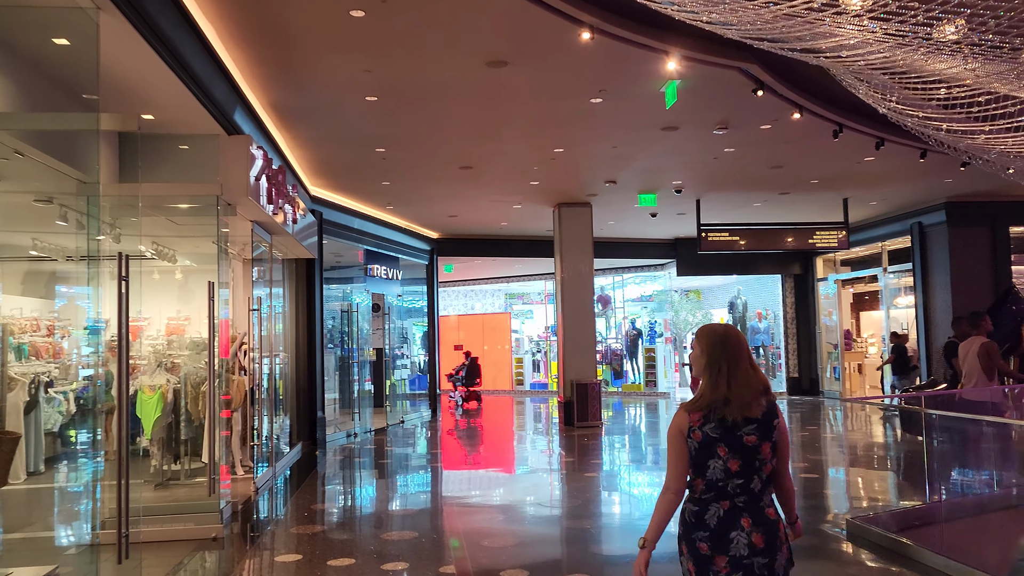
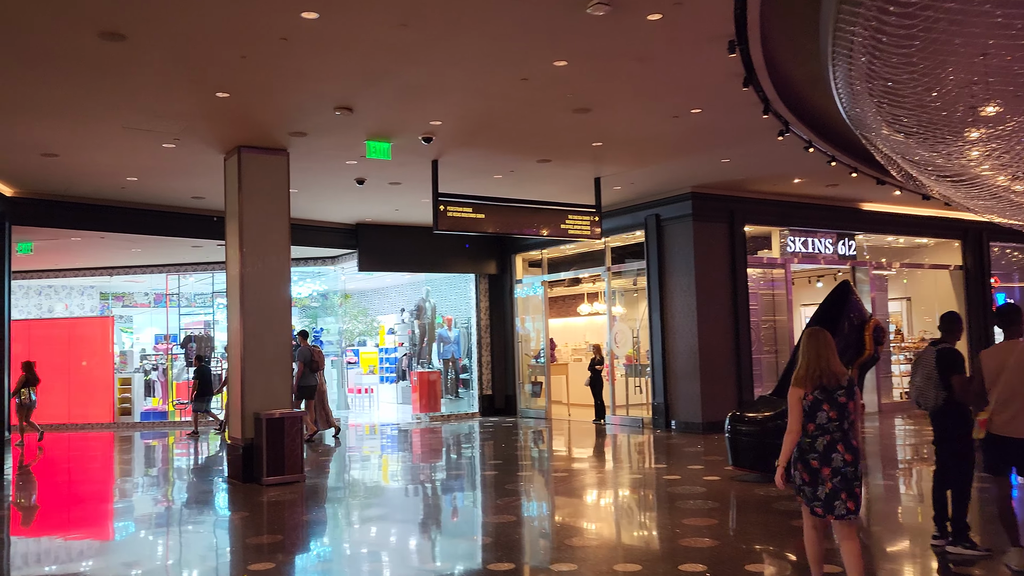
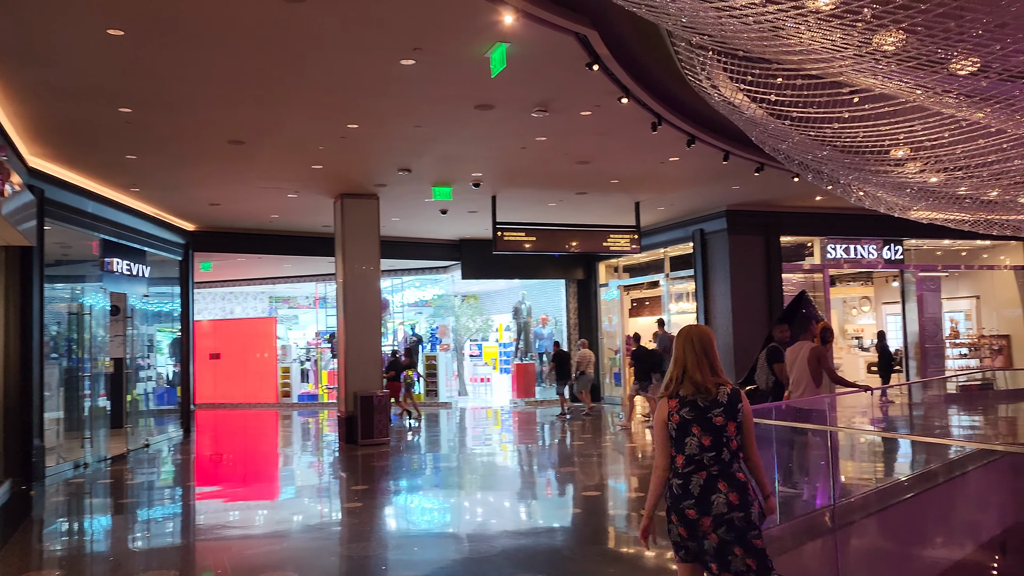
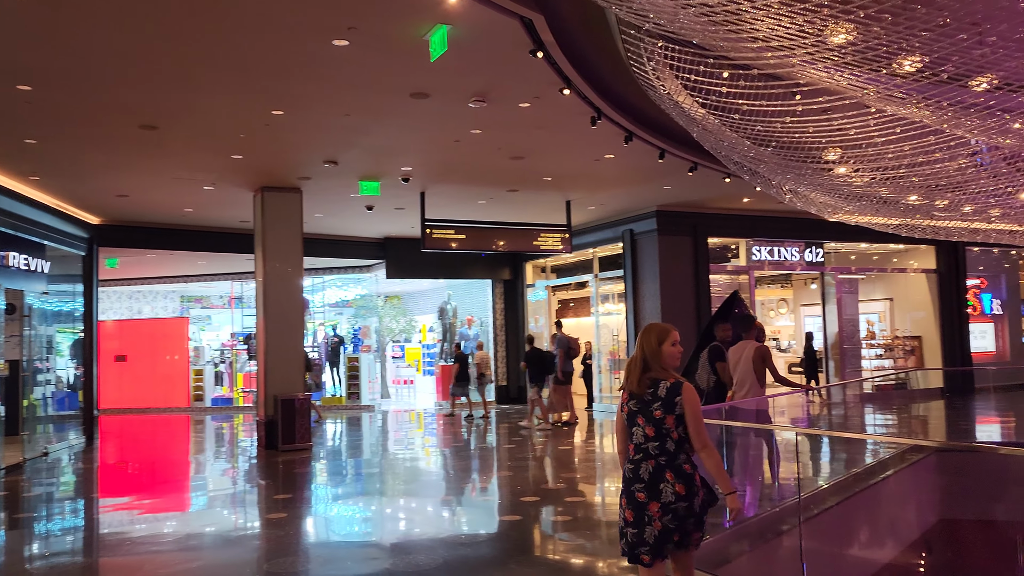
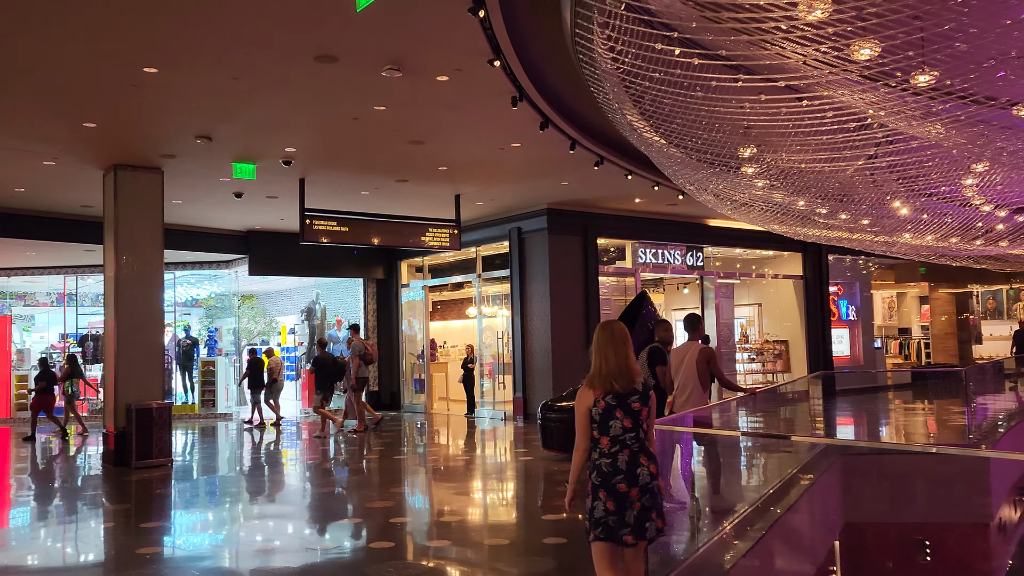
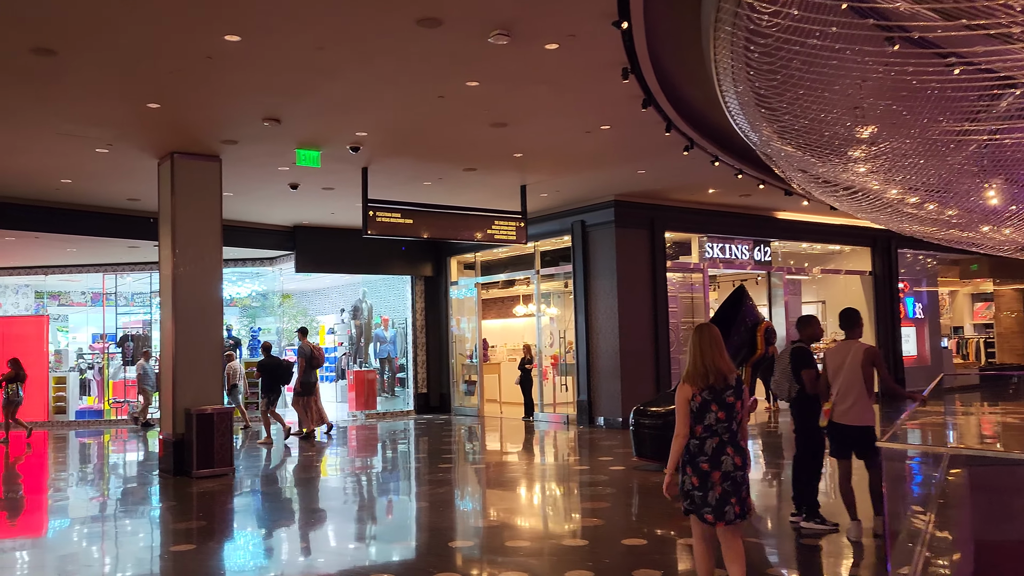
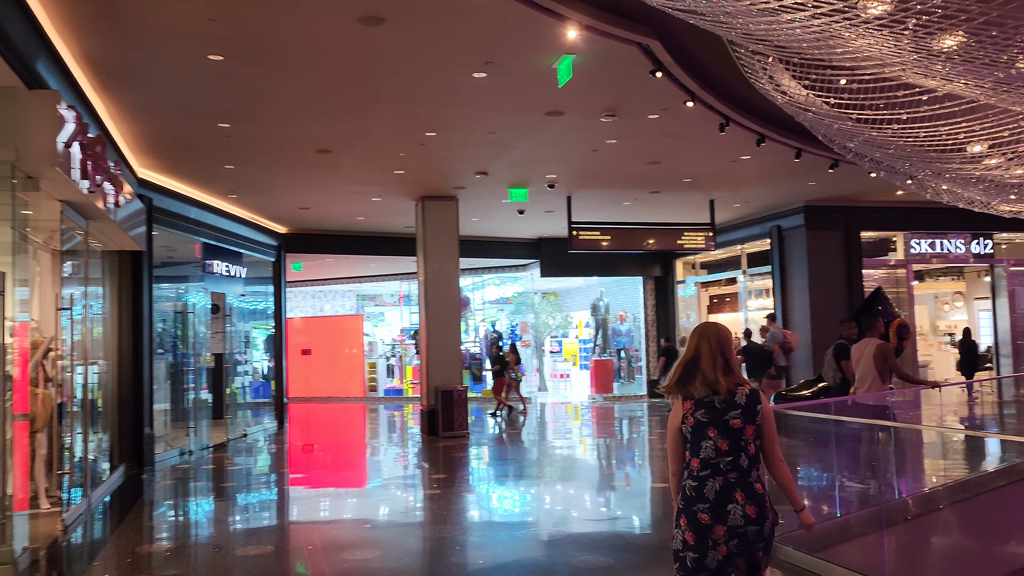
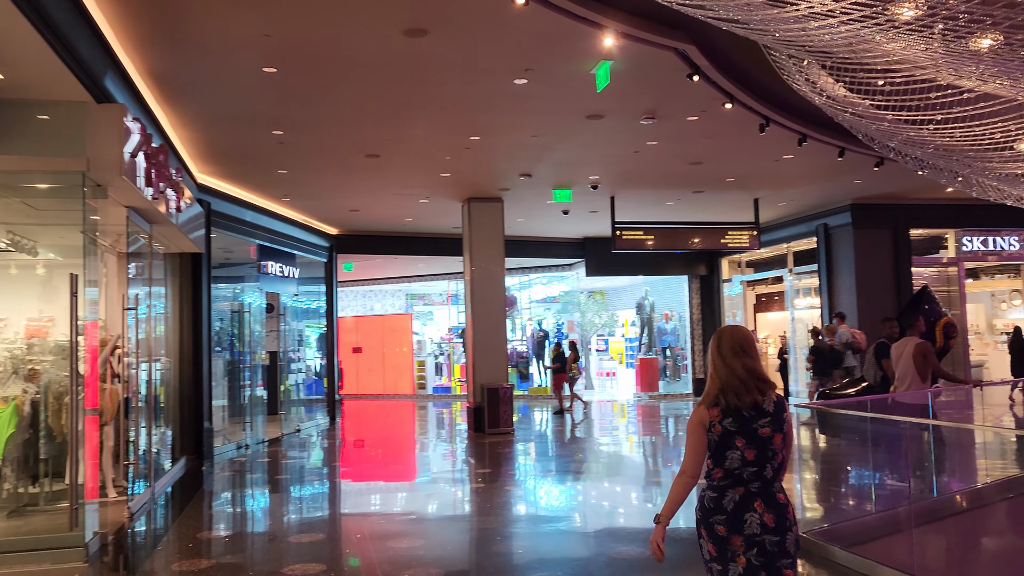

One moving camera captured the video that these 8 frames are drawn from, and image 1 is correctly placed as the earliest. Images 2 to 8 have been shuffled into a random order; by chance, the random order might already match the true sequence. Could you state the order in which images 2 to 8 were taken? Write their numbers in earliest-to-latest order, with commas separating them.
8, 7, 3, 4, 5, 6, 2
